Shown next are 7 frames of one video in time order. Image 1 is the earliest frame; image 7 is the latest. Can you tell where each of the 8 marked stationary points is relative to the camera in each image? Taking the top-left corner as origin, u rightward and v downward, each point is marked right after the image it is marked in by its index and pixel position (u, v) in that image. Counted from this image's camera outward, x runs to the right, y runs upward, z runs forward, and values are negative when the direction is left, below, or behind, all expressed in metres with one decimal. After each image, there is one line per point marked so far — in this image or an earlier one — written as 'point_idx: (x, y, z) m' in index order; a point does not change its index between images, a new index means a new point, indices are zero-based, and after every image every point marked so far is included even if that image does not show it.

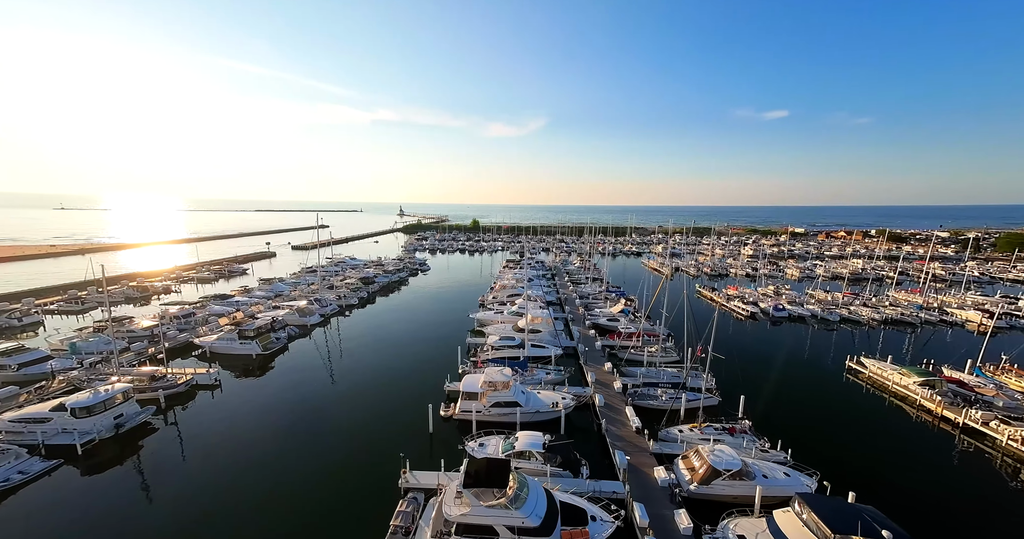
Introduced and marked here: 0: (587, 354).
0: (+4.0, -4.5, +19.8) m
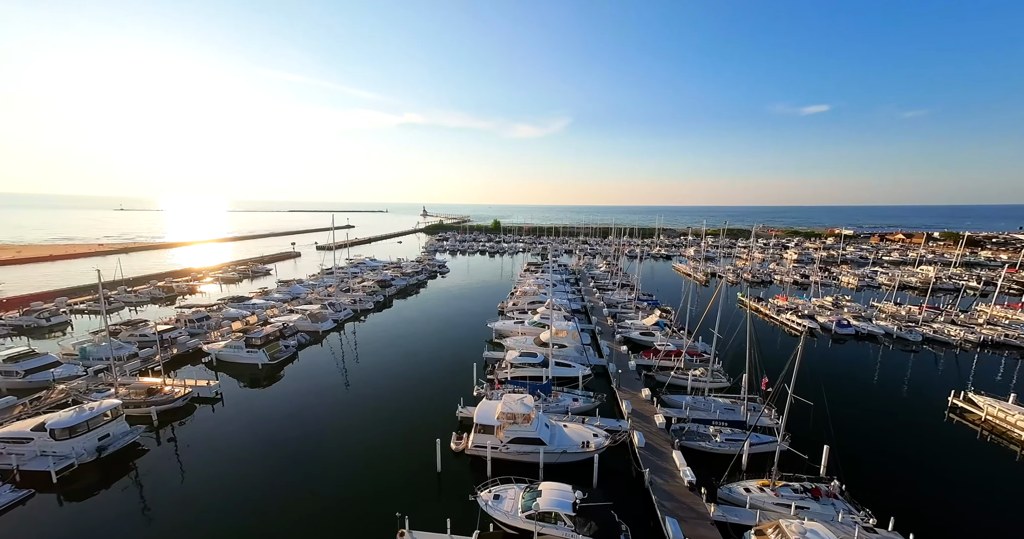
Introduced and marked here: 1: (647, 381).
0: (+5.0, -5.0, +17.3) m
1: (+6.2, -5.2, +17.2) m
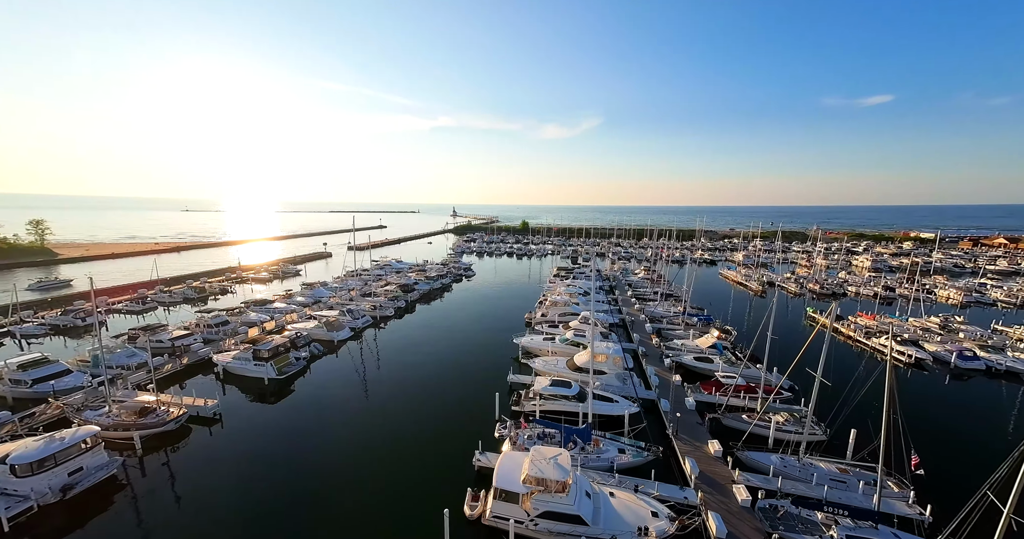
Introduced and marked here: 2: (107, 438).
0: (+6.1, -5.6, +13.8) m
1: (+7.3, -5.8, +13.6) m
2: (-18.3, -7.6, +17.0) m
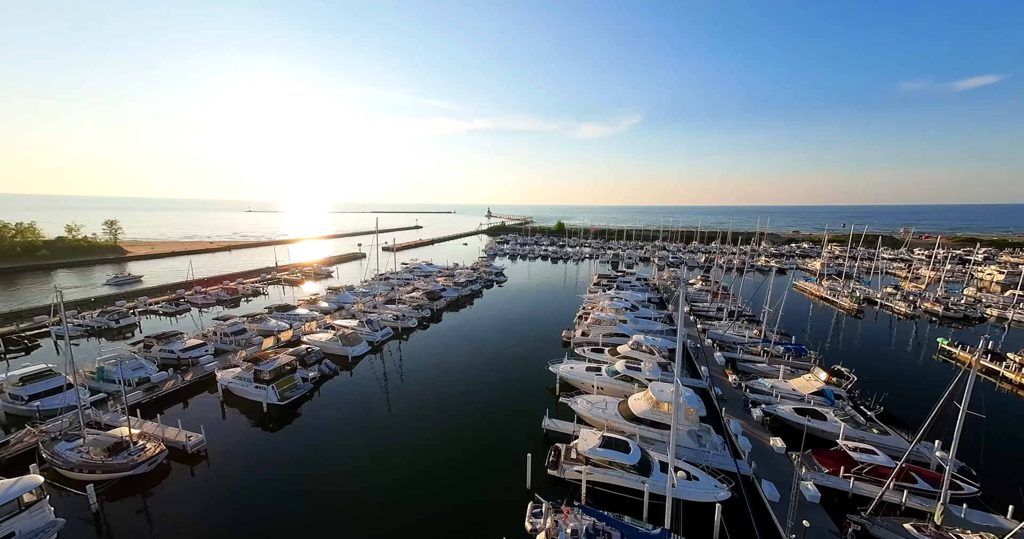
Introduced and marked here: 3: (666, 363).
0: (+7.1, -6.3, +9.2) m
1: (+8.2, -6.5, +8.9) m
2: (-17.0, -8.1, +14.5) m
3: (+7.8, -4.7, +19.0) m
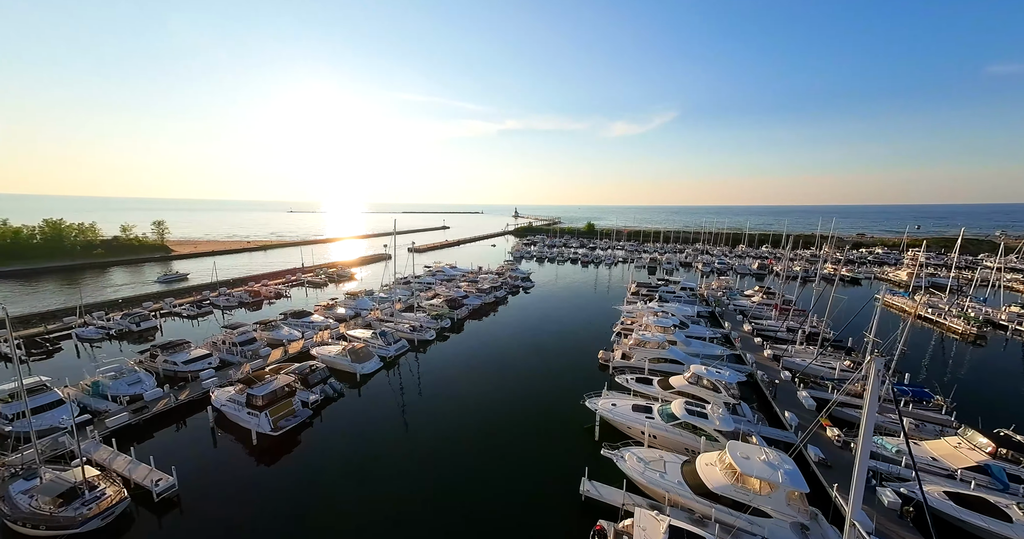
0: (+7.5, -6.9, +5.2) m
1: (+8.7, -7.2, +4.9) m
2: (-16.1, -8.5, +12.2) m
3: (+8.9, -5.3, +15.0) m
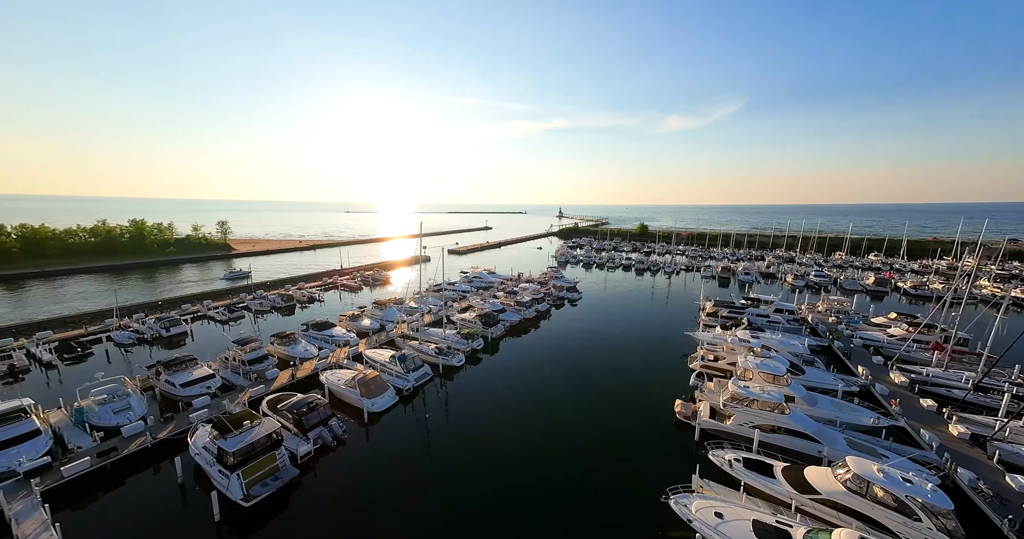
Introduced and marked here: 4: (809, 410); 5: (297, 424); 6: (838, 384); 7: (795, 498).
0: (+7.6, -7.9, -1.0) m
1: (+8.7, -8.1, -1.5) m
2: (-15.1, -9.2, +8.6) m
3: (+10.1, -6.3, +8.6) m
4: (+11.4, -5.3, +14.4) m
5: (-9.7, -7.0, +17.4) m
6: (+13.8, -4.7, +16.4) m
7: (+7.9, -6.4, +10.6) m
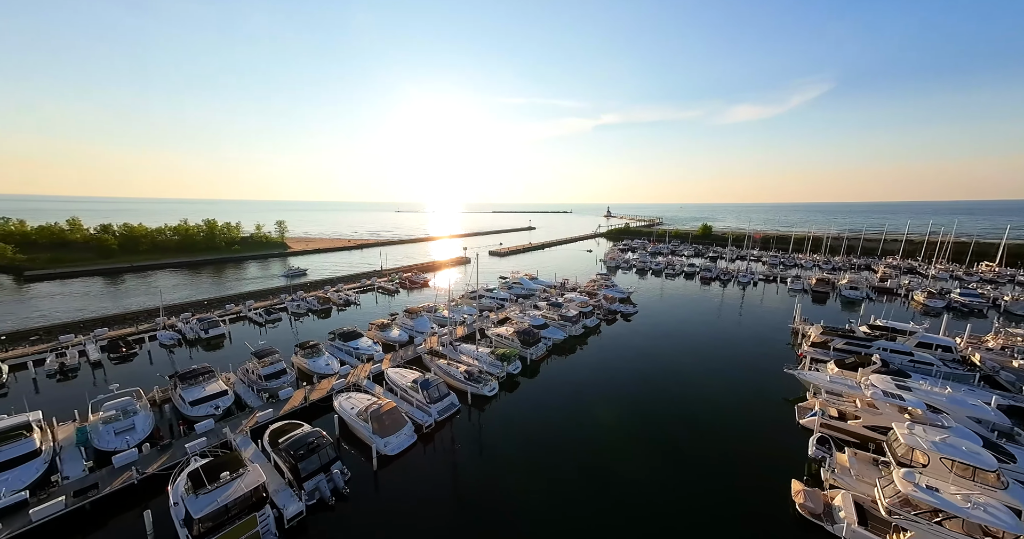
0: (+6.9, -8.7, -6.1) m
1: (+7.9, -8.9, -6.7) m
2: (-14.5, -9.6, +6.1) m
3: (+10.6, -7.1, +3.1) m
4: (+12.6, -6.1, +8.7) m
5: (-8.1, -7.5, +14.2) m
6: (+15.2, -5.6, +10.4) m
7: (+8.6, -7.1, +5.3) m
